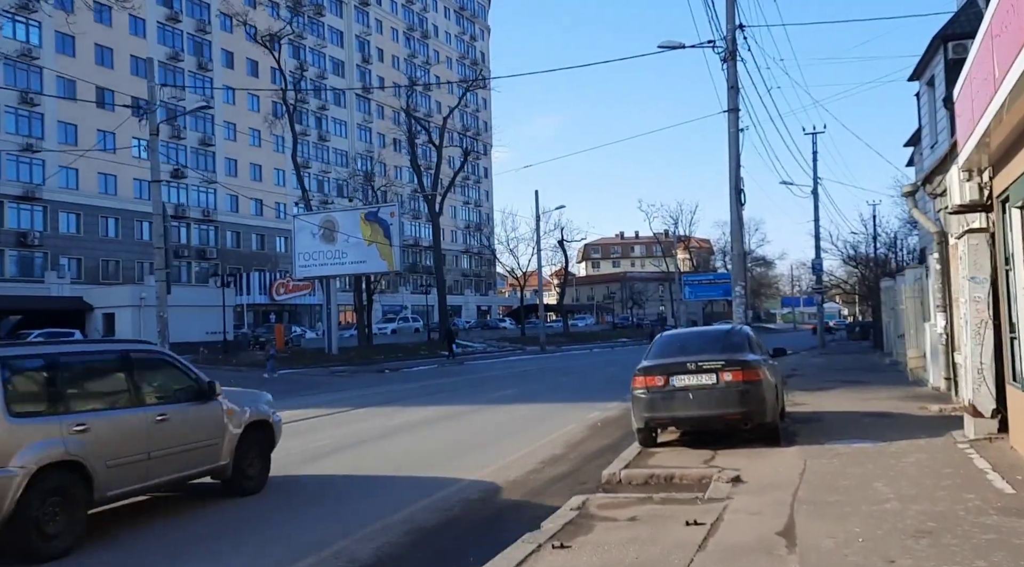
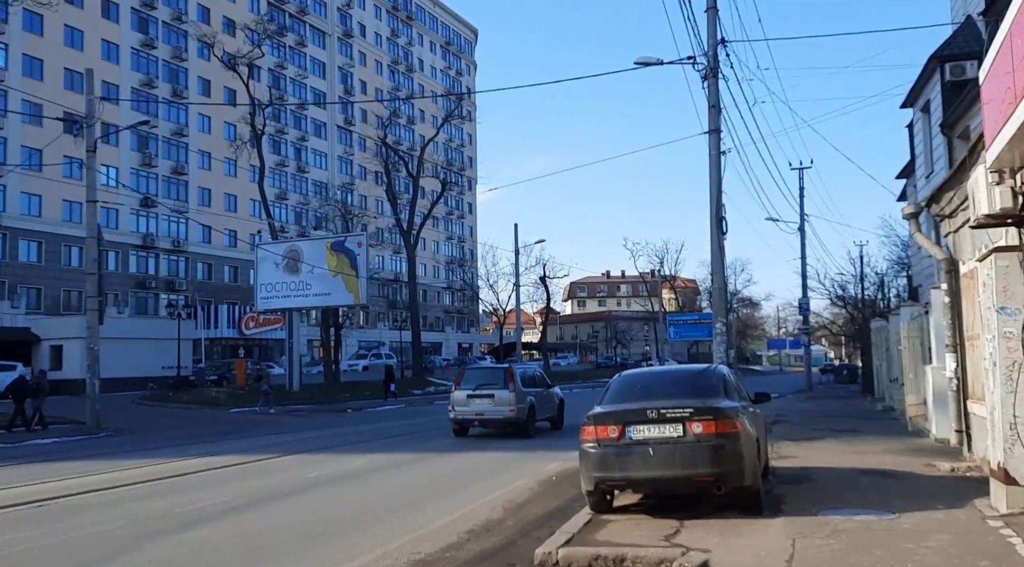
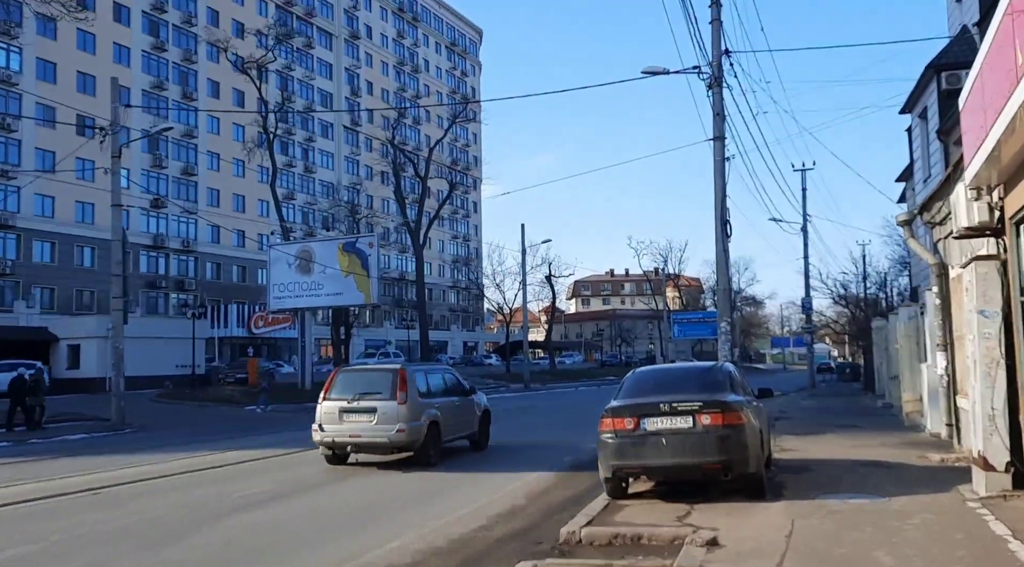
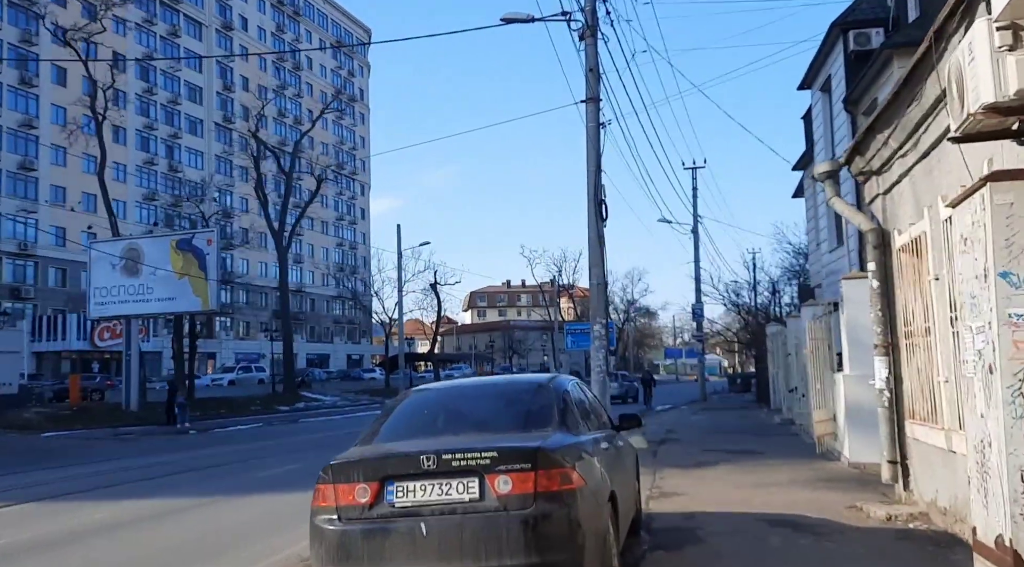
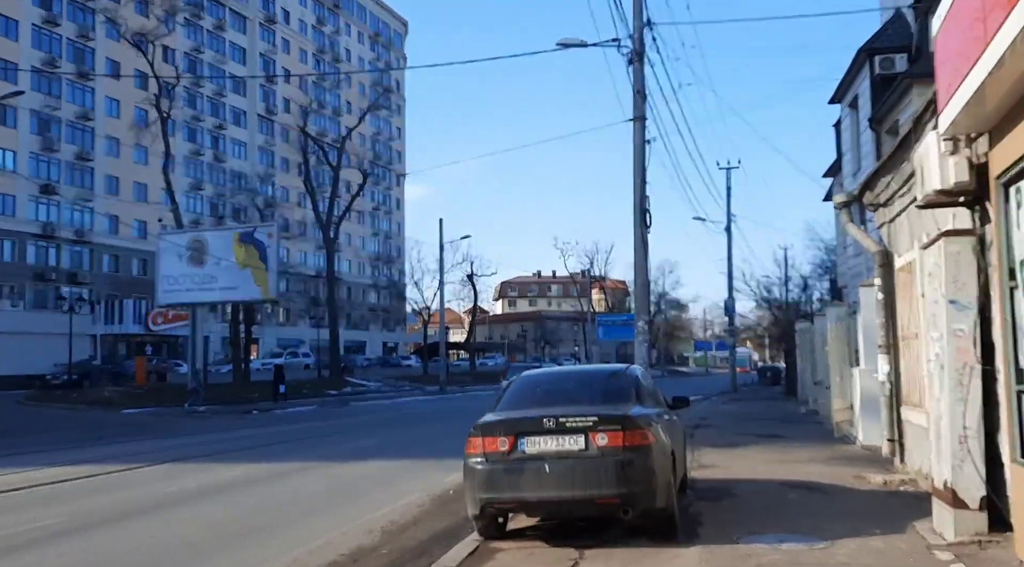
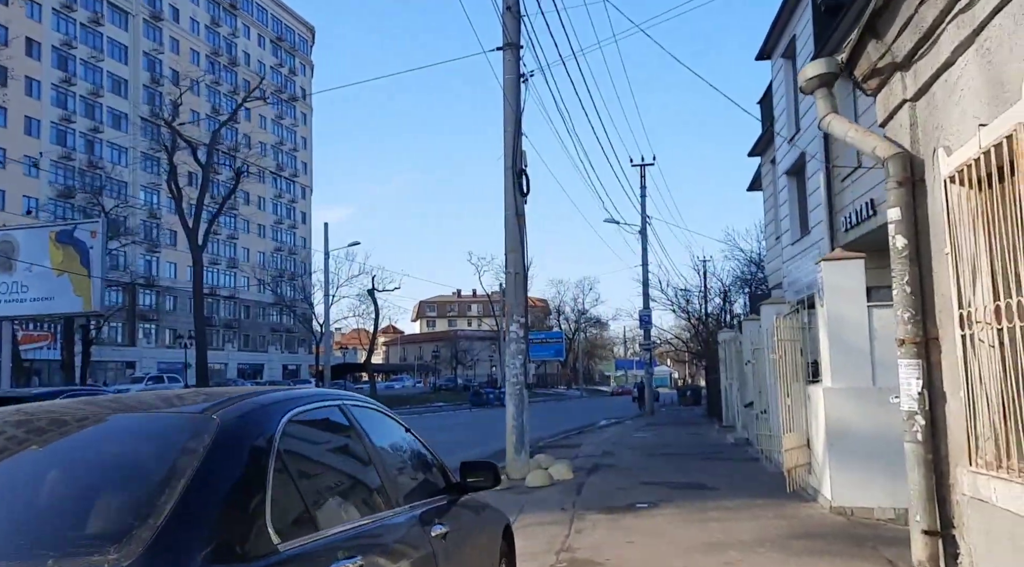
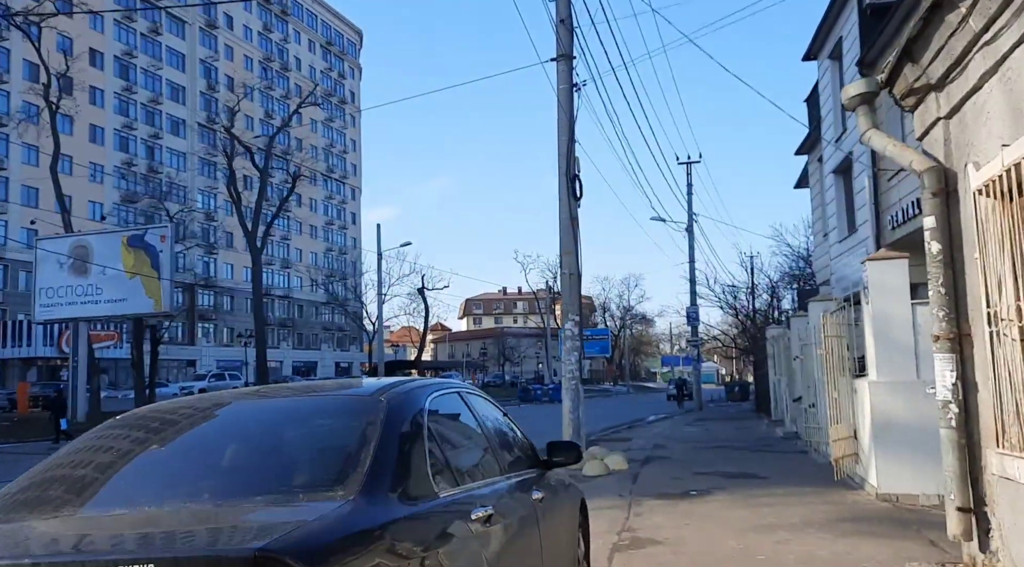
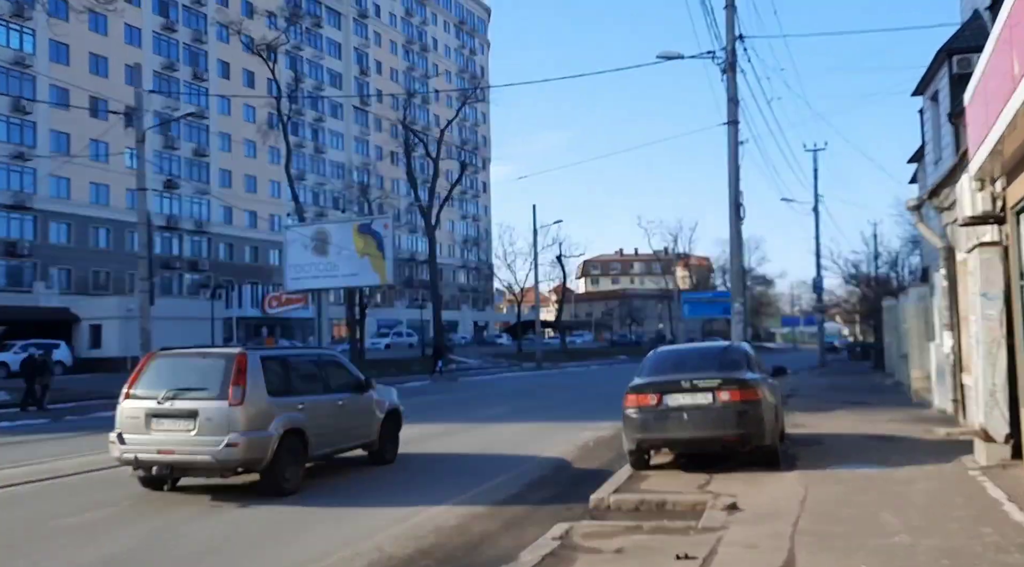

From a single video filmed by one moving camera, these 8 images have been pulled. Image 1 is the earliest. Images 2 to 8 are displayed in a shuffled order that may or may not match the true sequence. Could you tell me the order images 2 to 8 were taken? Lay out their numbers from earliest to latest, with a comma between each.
8, 3, 2, 5, 4, 7, 6
